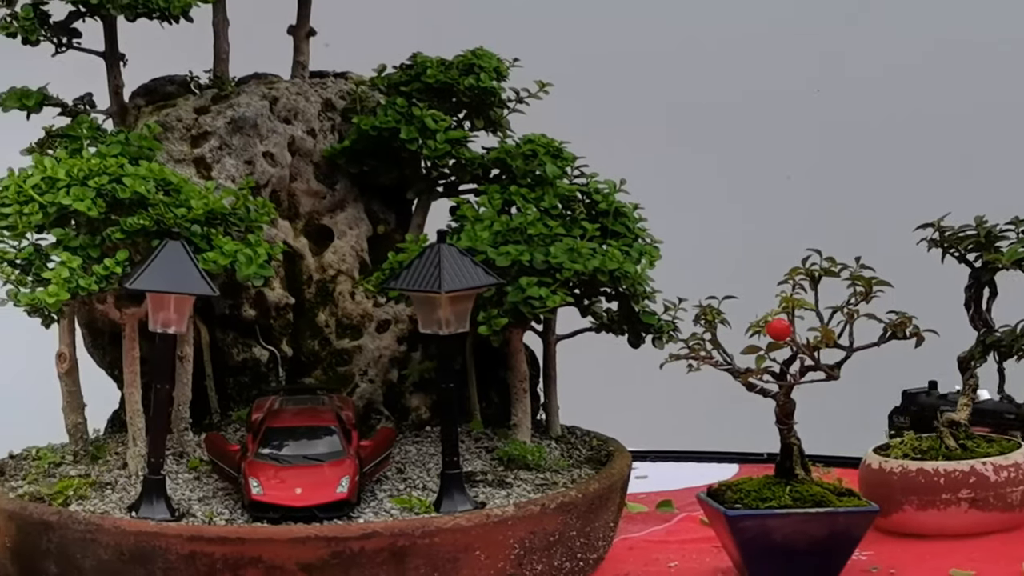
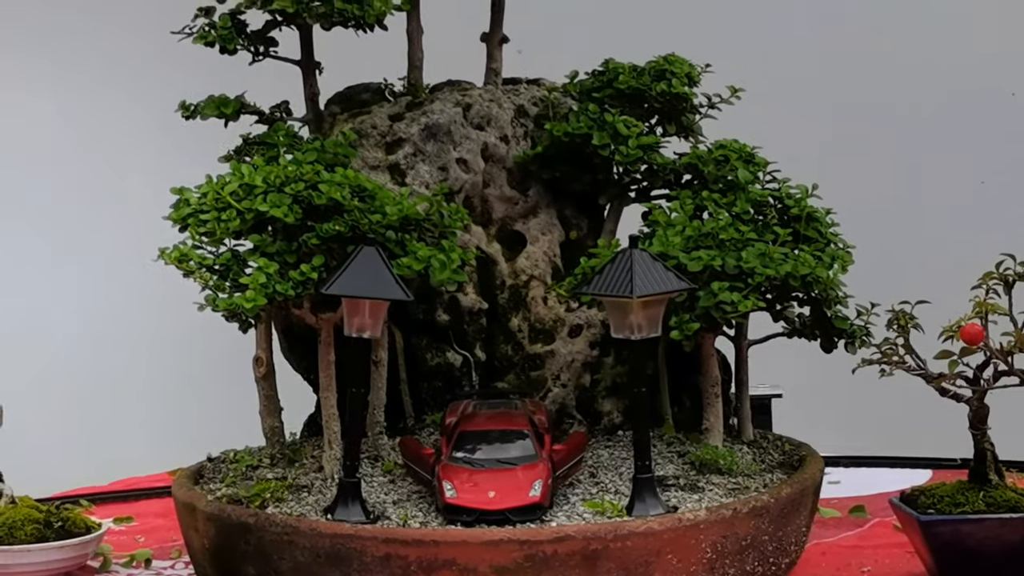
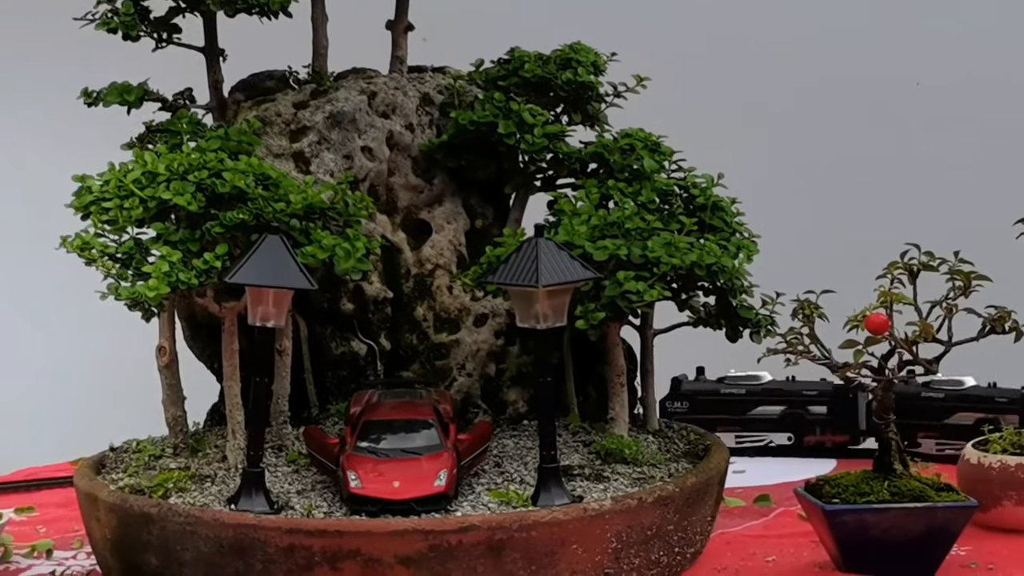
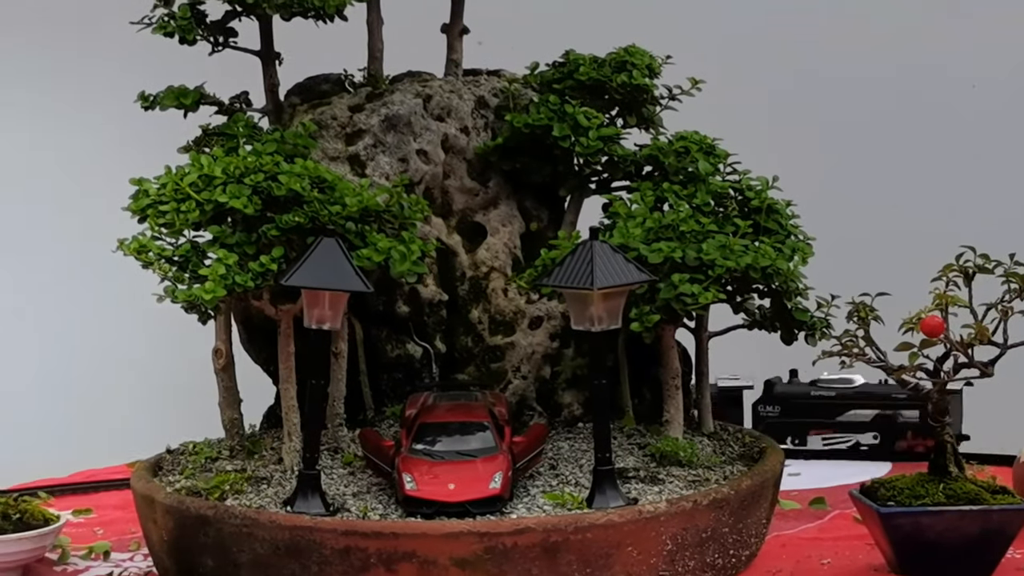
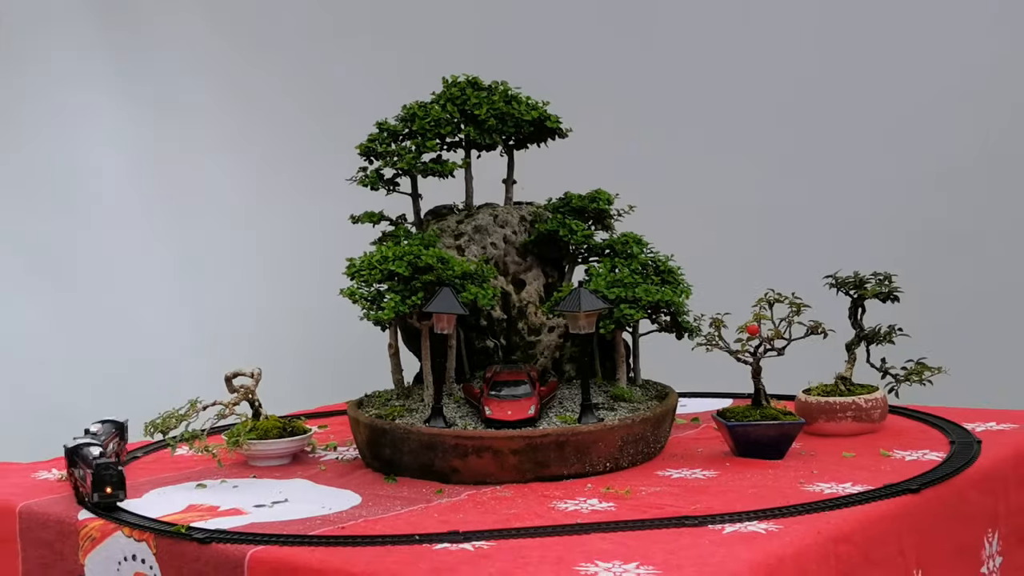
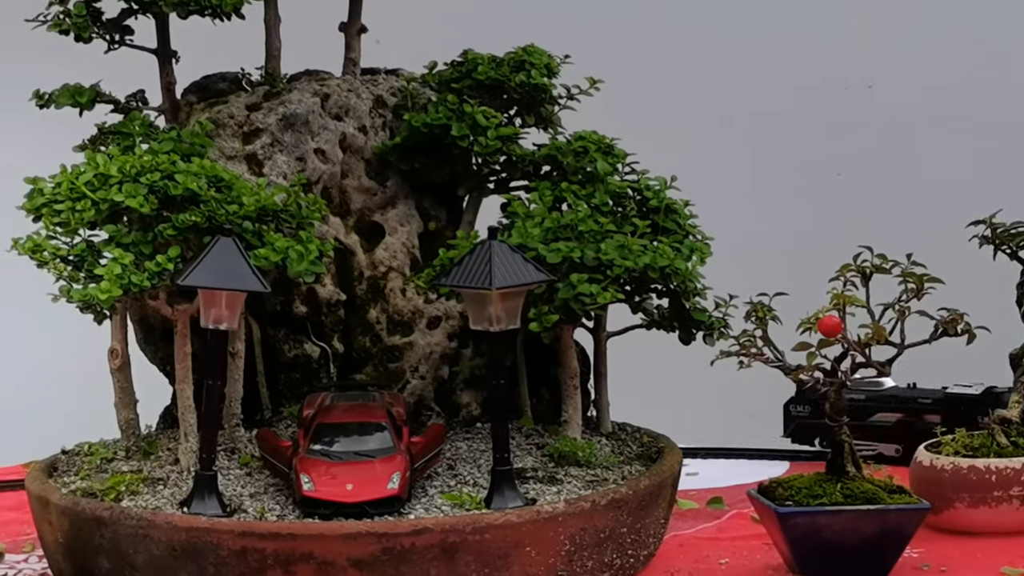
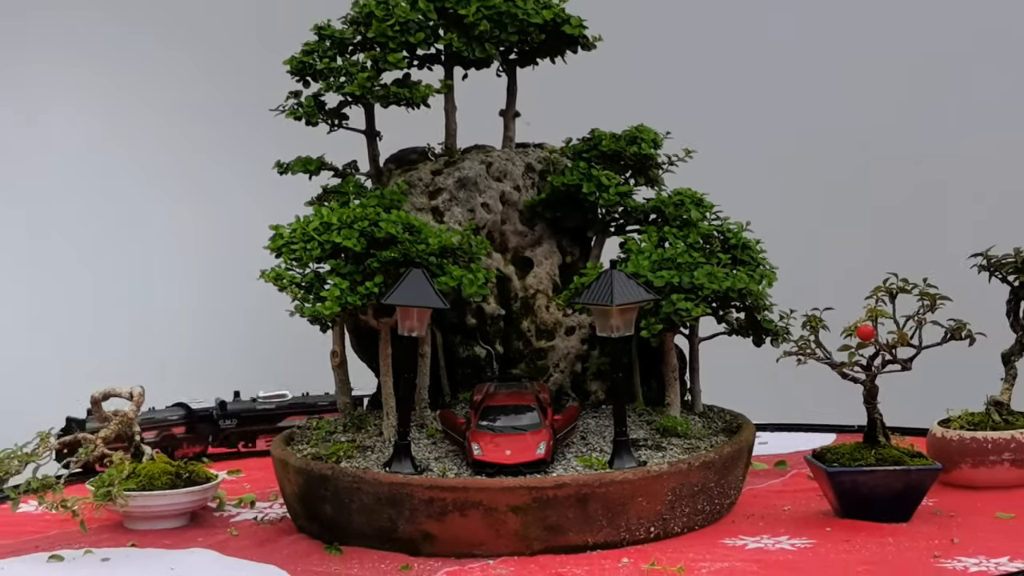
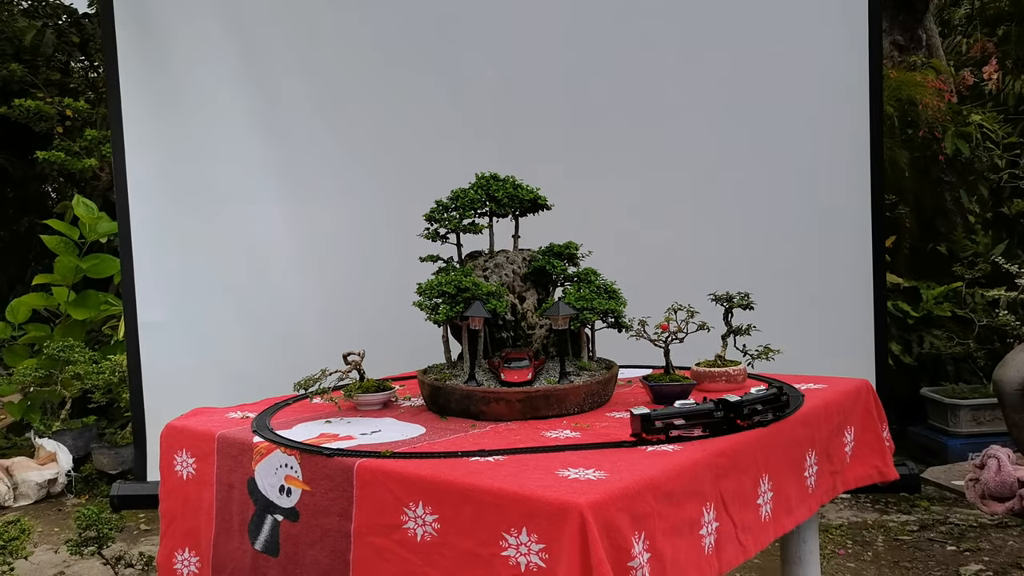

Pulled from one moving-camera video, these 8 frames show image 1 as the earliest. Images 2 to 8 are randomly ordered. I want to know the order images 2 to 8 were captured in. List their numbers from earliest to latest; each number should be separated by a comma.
6, 3, 4, 2, 7, 5, 8
